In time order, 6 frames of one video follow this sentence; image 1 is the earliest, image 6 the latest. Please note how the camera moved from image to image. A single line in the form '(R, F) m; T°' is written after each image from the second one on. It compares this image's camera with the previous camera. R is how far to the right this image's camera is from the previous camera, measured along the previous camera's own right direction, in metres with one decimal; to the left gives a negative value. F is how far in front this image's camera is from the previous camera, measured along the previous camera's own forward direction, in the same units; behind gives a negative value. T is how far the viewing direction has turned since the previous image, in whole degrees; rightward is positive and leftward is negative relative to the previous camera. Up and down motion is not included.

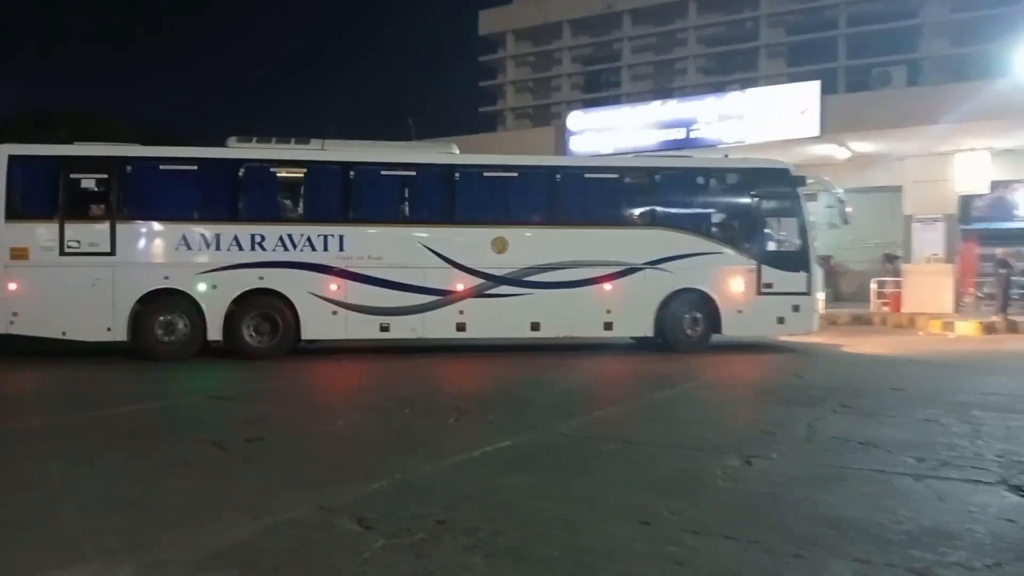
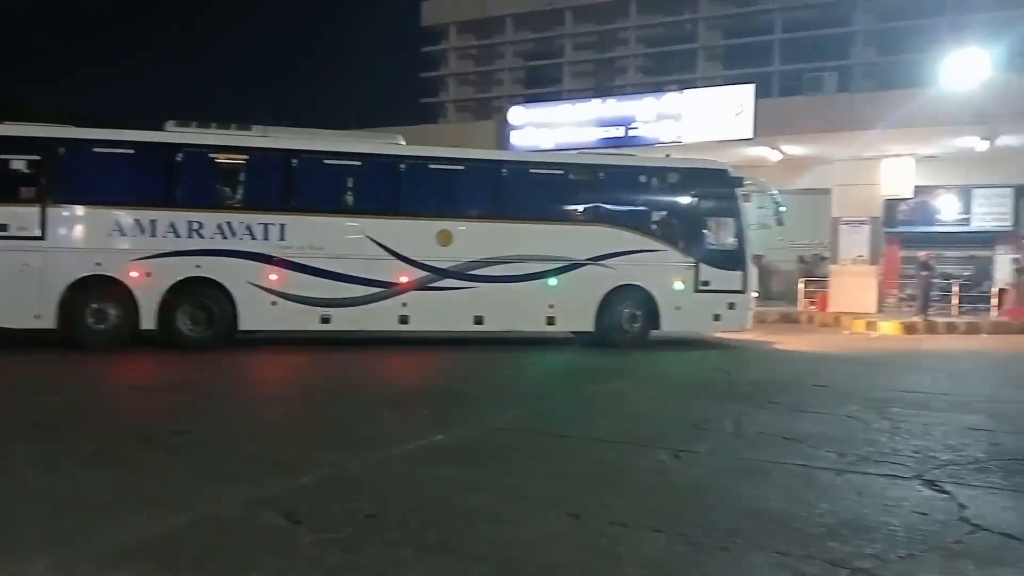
(+0.1, -0.1) m; +3°
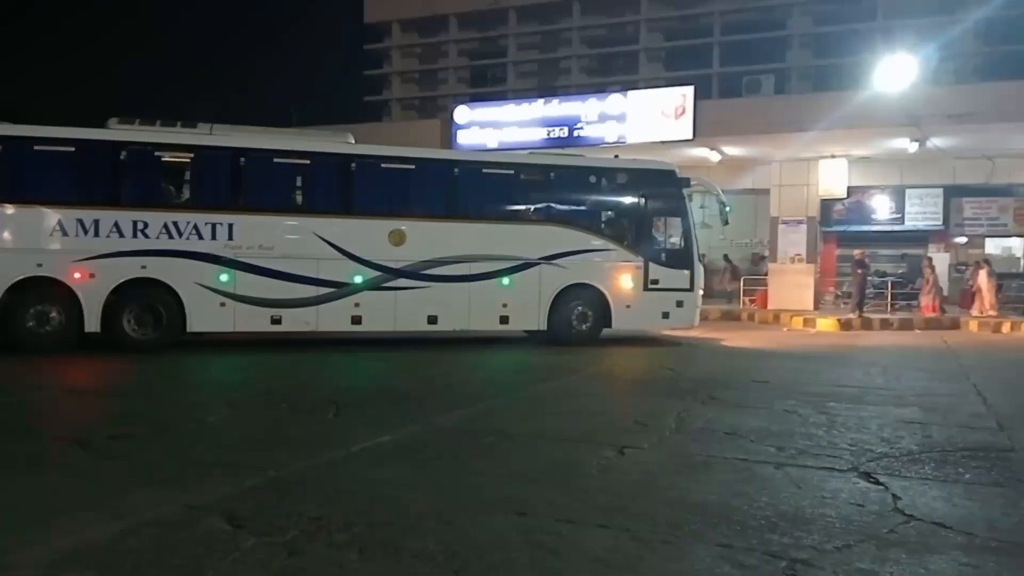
(+0.1, -0.1) m; +3°
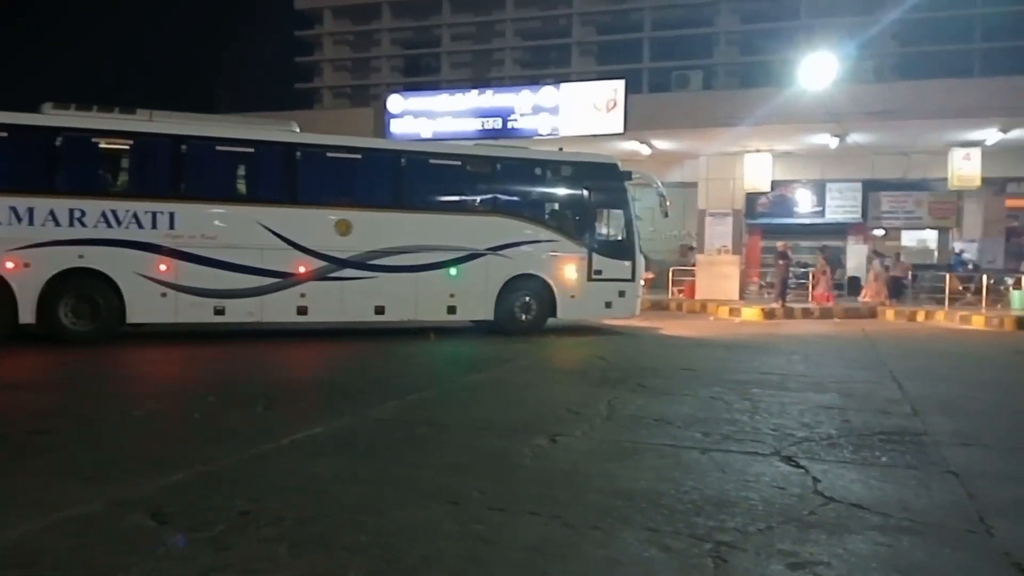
(+0.1, -0.1) m; +3°
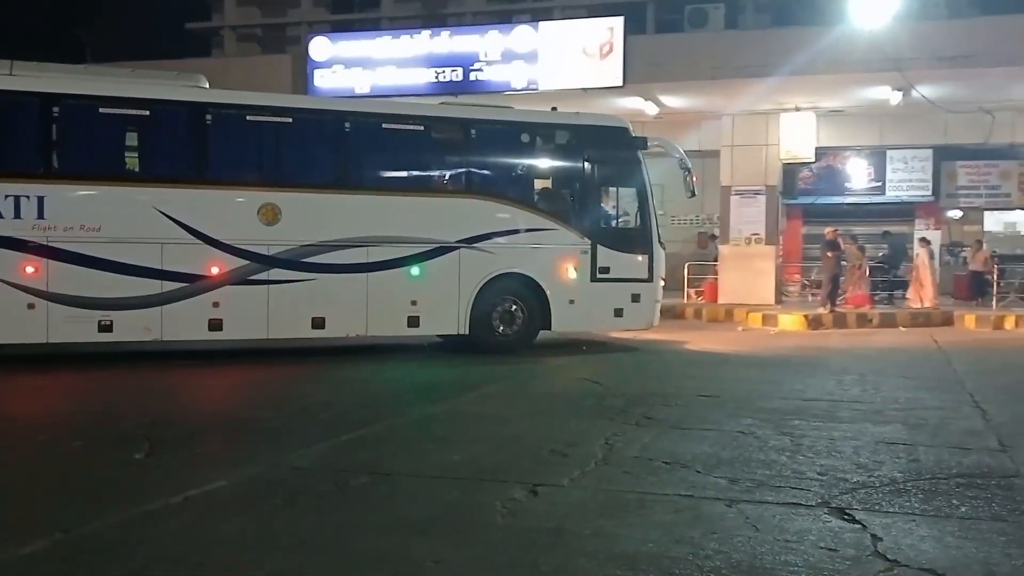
(+0.2, +1.9) m; 0°
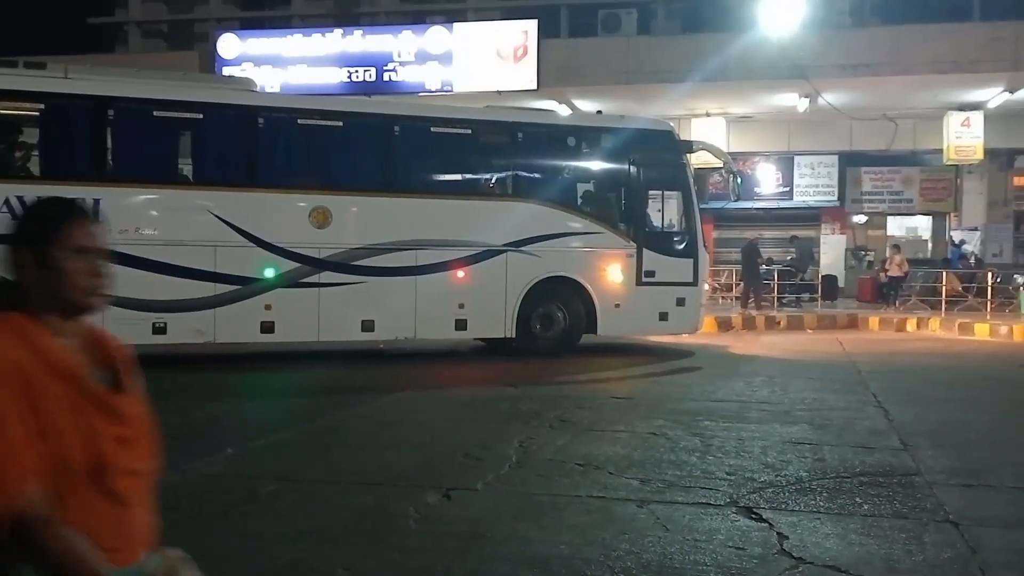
(+0.2, 0.0) m; +4°
